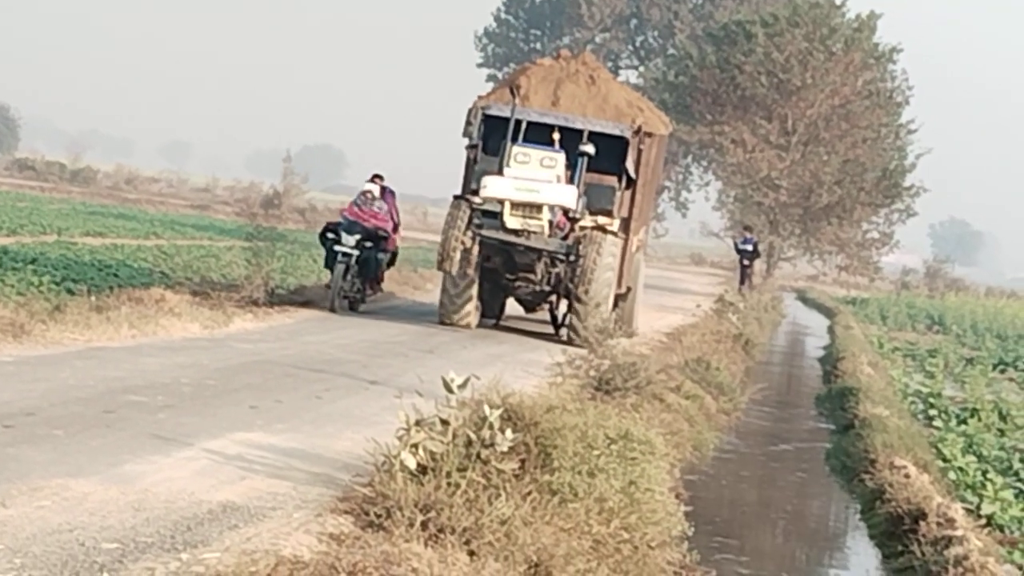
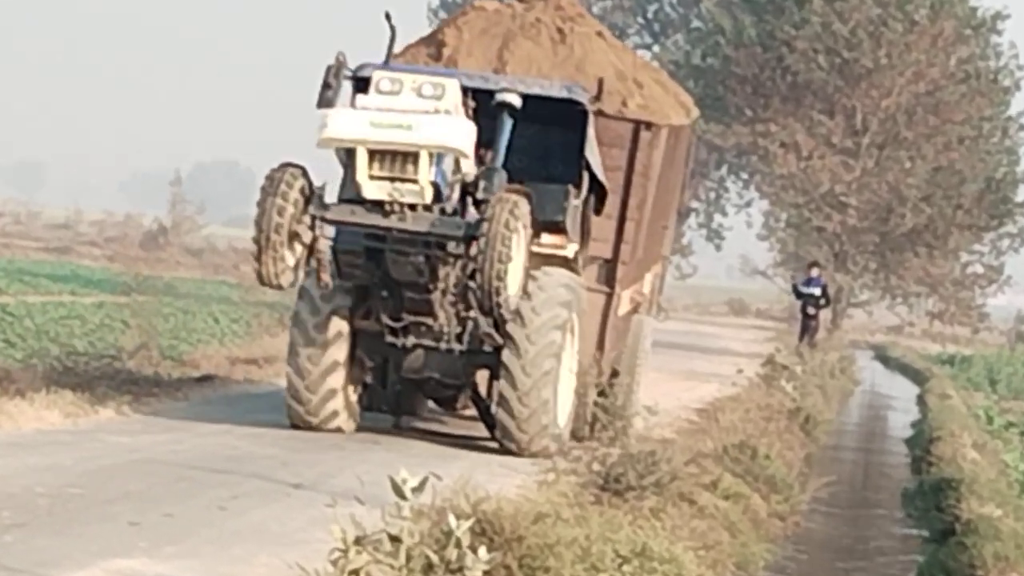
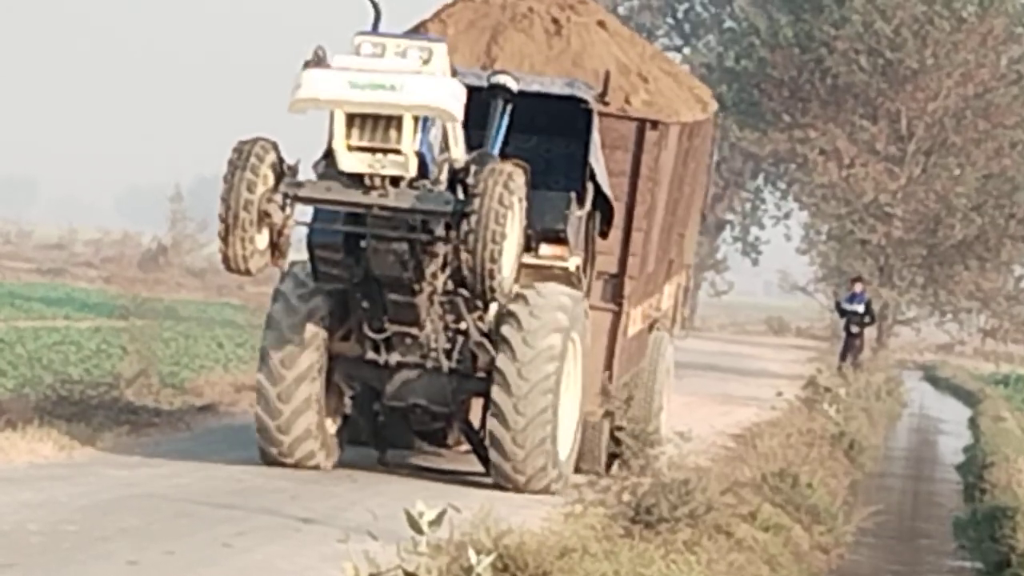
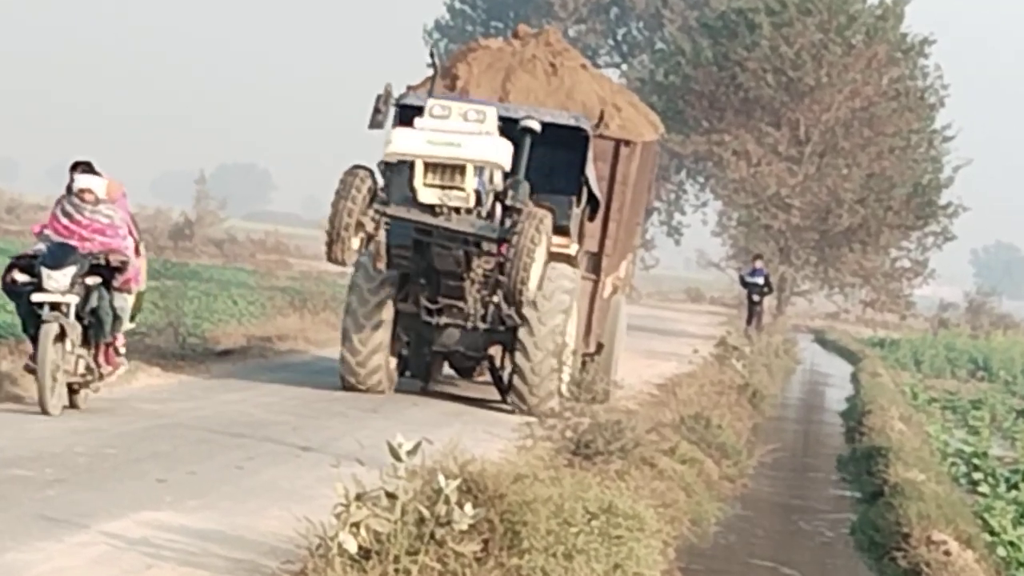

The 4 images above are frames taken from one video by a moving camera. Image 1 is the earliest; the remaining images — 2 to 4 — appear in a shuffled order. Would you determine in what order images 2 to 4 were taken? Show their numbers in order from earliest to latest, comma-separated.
4, 2, 3
